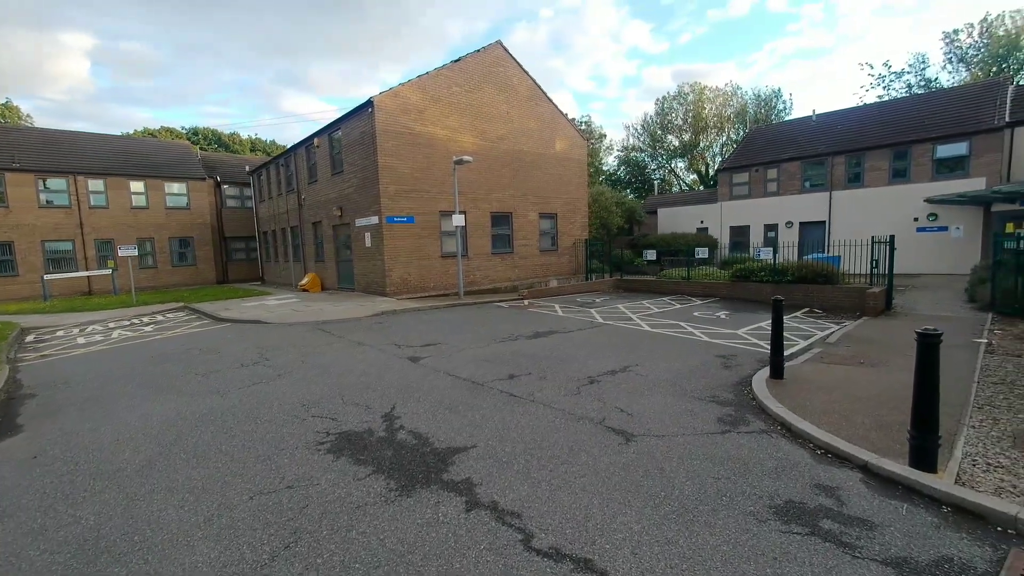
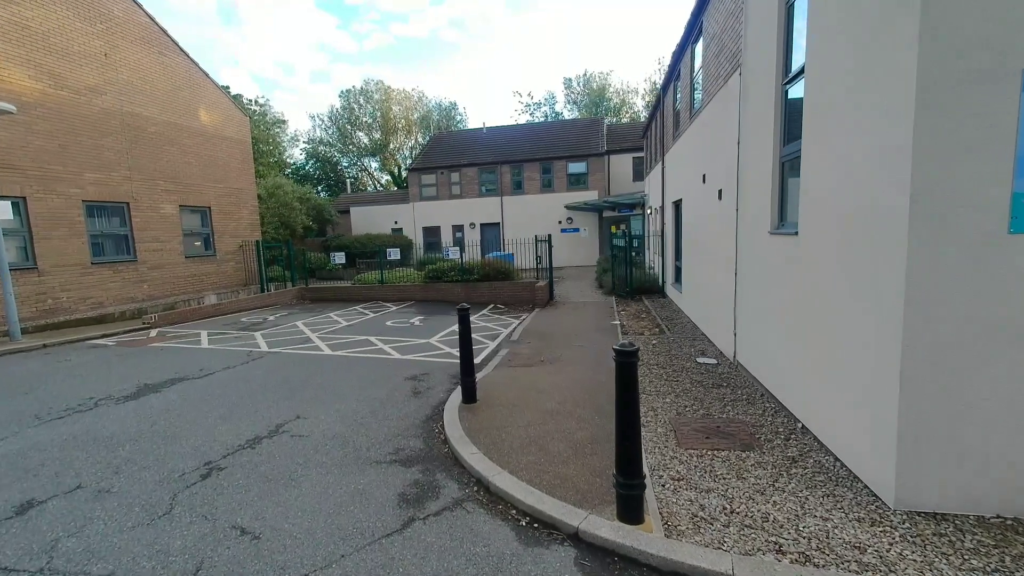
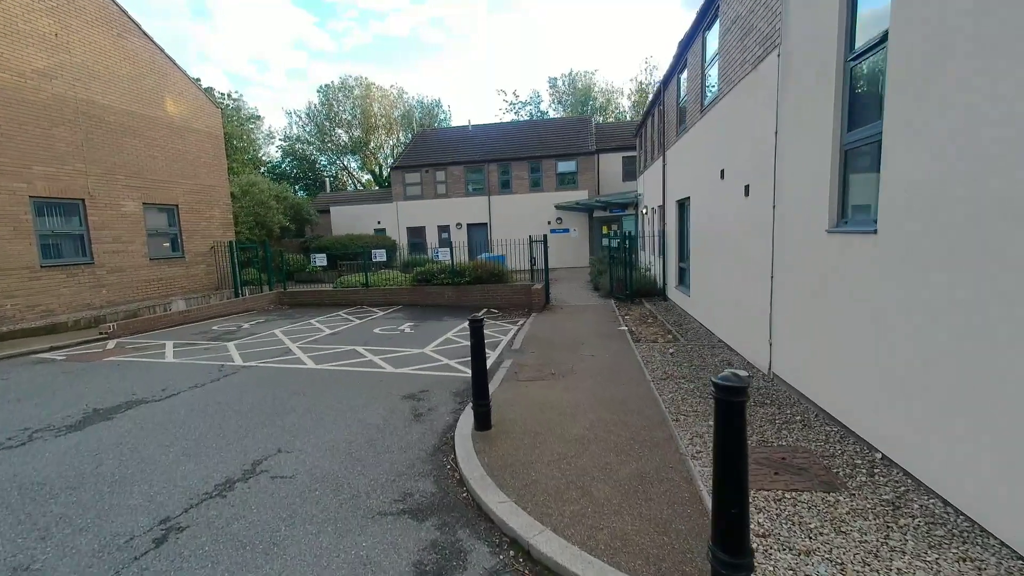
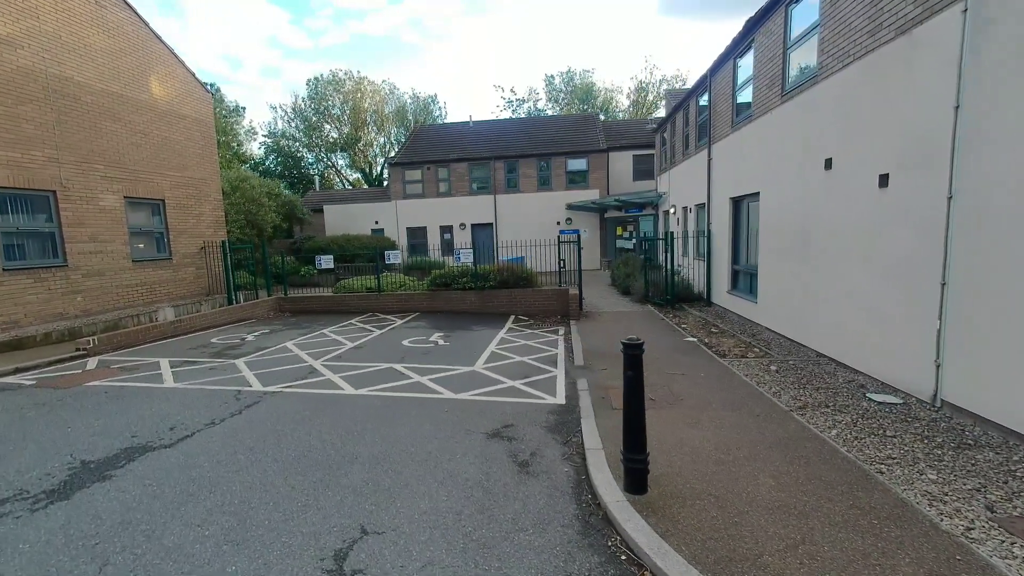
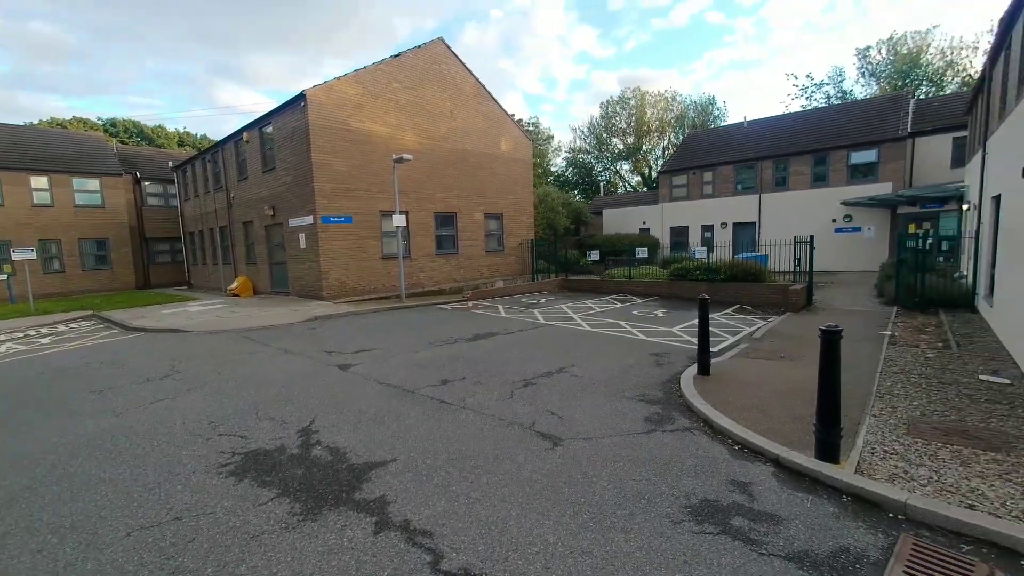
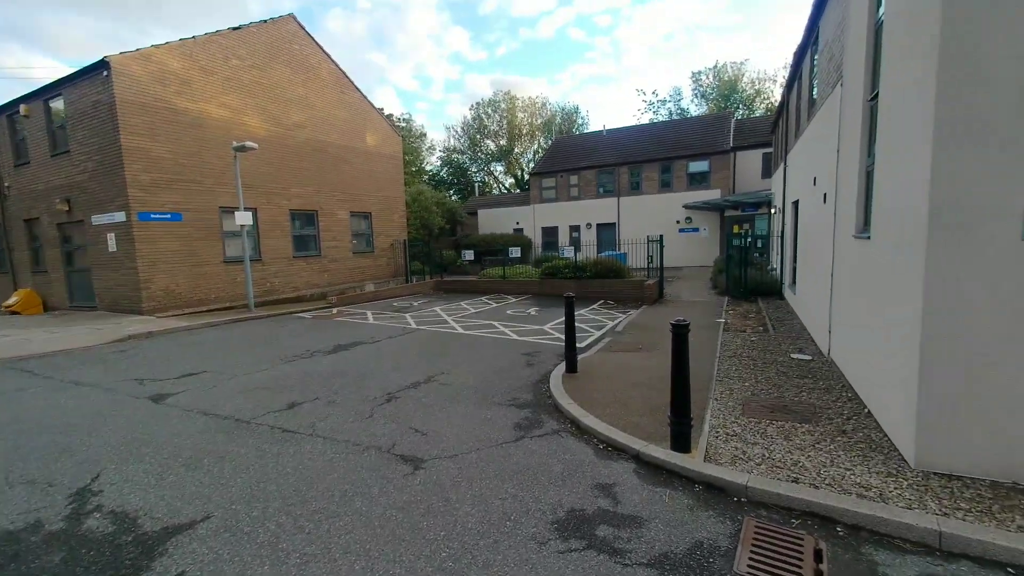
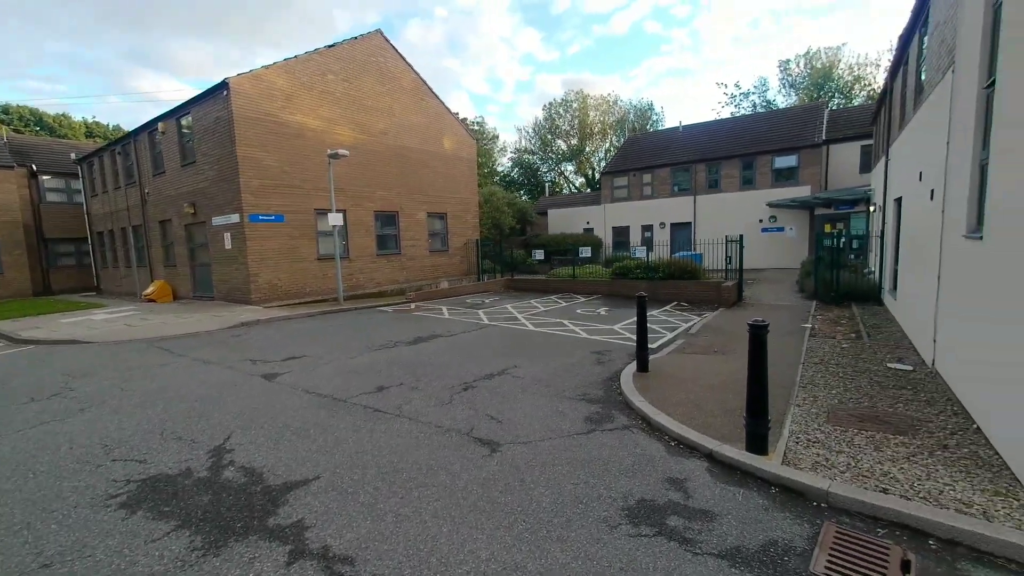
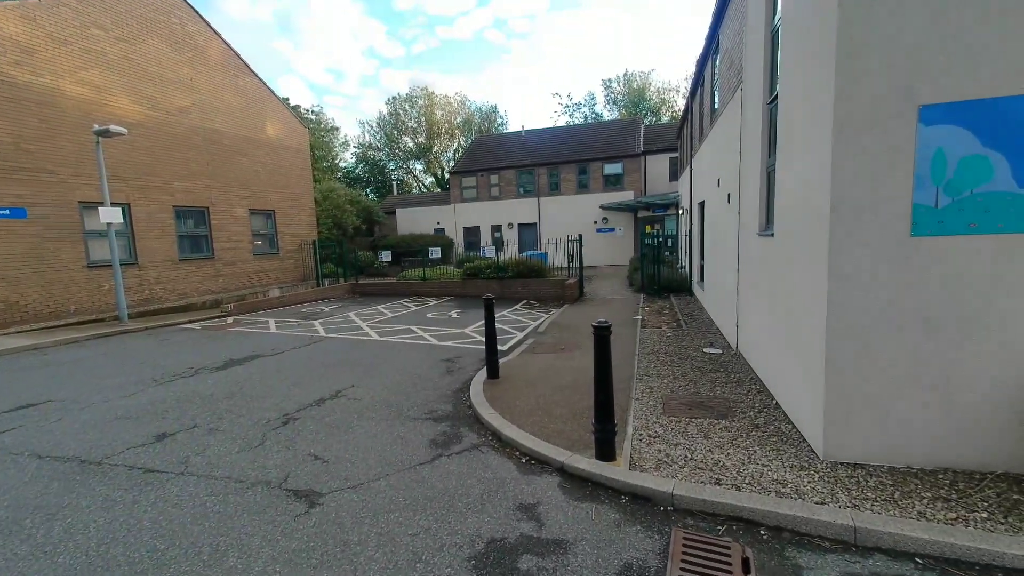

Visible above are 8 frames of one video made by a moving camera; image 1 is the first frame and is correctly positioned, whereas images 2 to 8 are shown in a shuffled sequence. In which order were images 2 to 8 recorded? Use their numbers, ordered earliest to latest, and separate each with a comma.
5, 7, 6, 8, 2, 3, 4
